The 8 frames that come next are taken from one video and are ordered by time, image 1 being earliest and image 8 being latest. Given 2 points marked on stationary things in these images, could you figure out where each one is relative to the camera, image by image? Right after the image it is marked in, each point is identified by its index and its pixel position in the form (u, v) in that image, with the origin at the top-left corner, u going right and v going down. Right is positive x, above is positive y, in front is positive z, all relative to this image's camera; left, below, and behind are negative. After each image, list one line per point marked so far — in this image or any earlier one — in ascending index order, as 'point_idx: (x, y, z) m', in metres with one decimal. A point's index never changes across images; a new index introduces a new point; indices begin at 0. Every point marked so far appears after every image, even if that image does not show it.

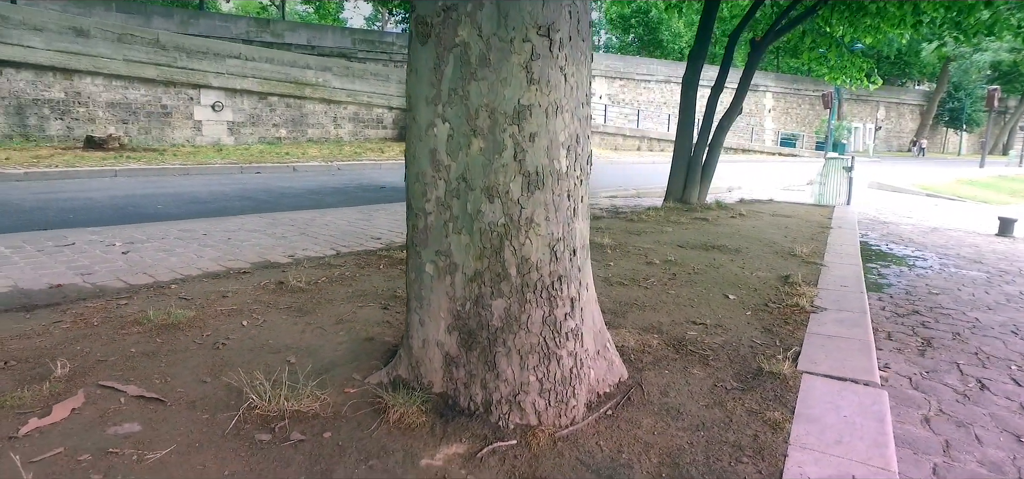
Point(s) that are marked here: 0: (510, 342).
0: (0.0, -0.4, +2.5) m
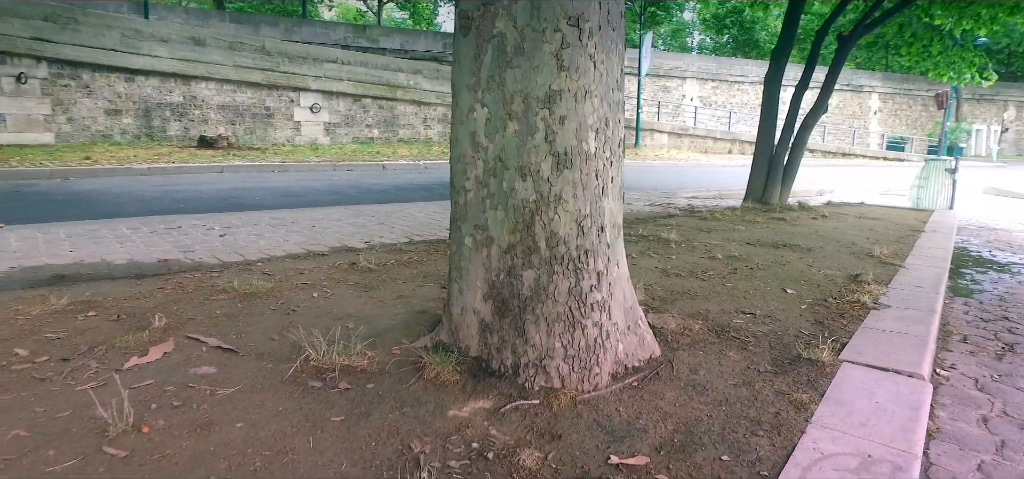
0: (+0.1, -0.3, +2.7) m
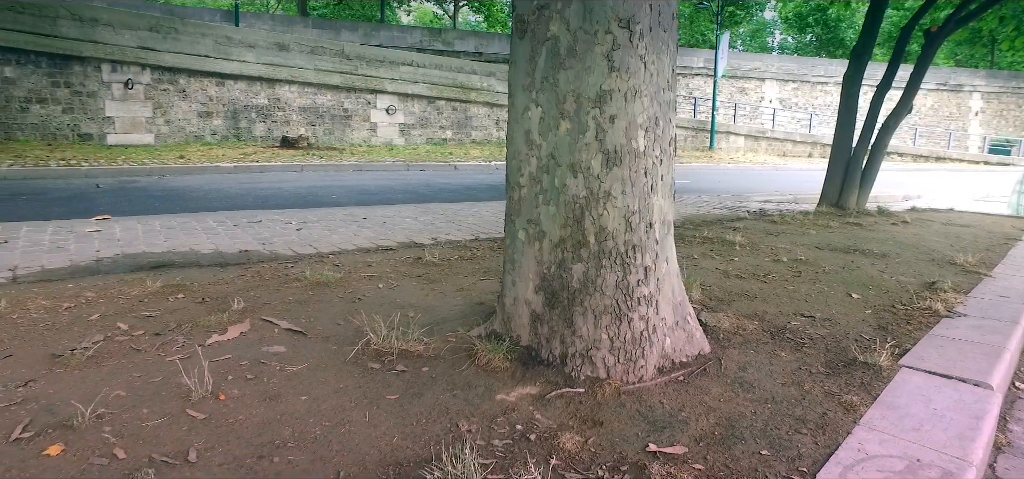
0: (+0.3, -0.3, +2.8) m
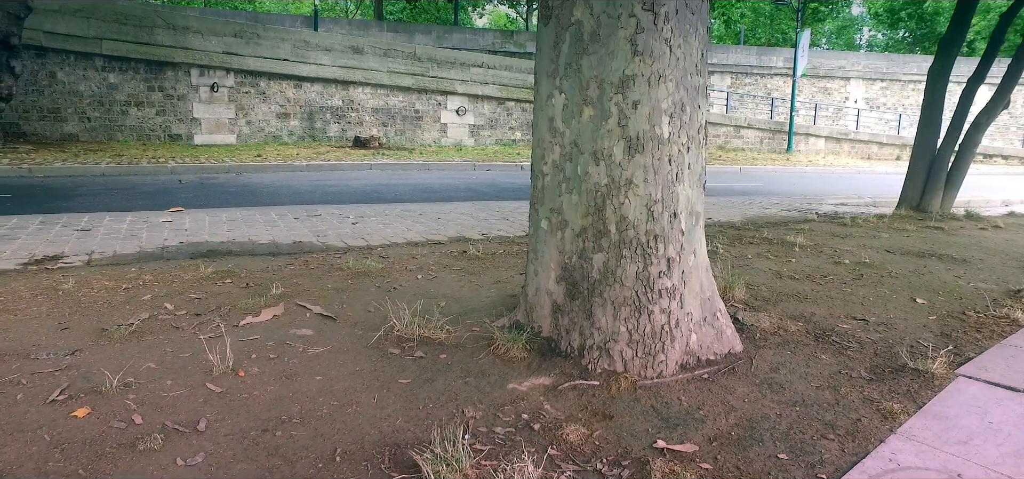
0: (+0.4, -0.2, +2.7) m
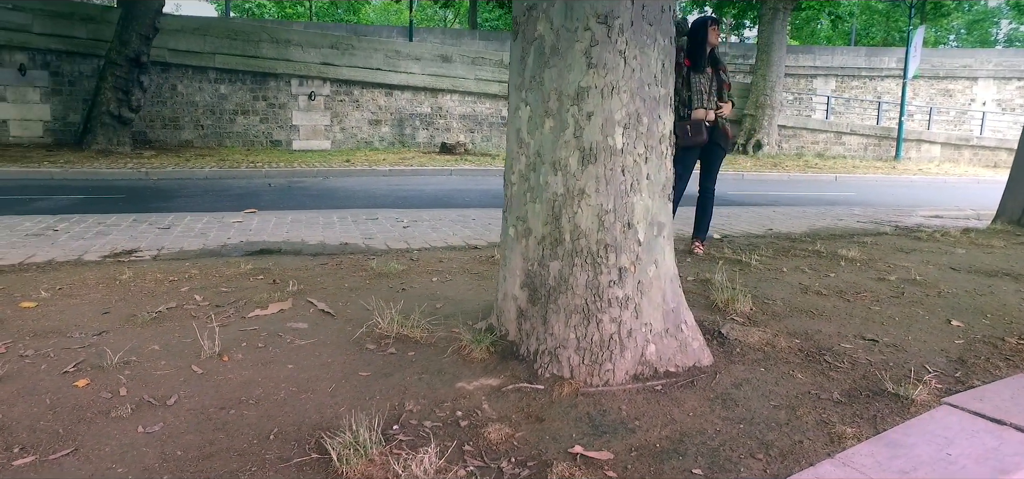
0: (+0.2, -0.3, +2.8) m
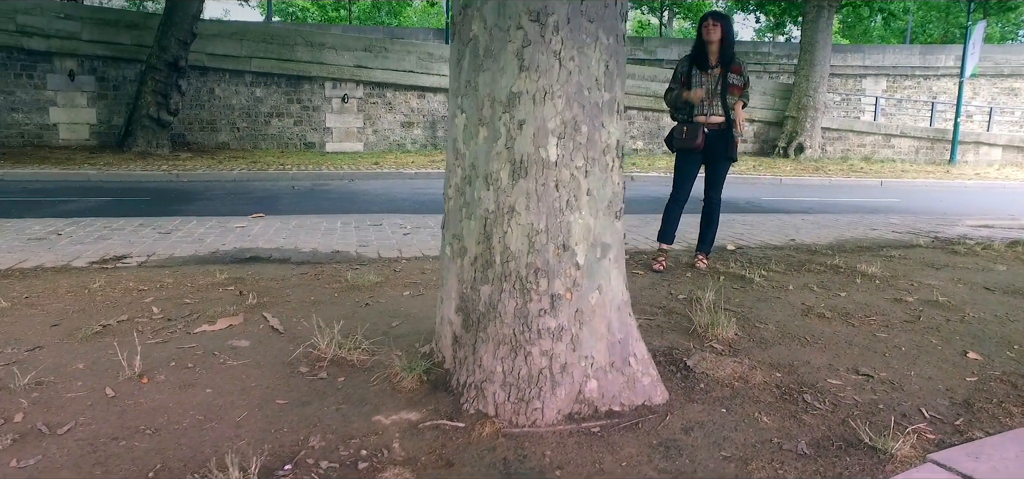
0: (-0.1, -0.4, +2.5) m
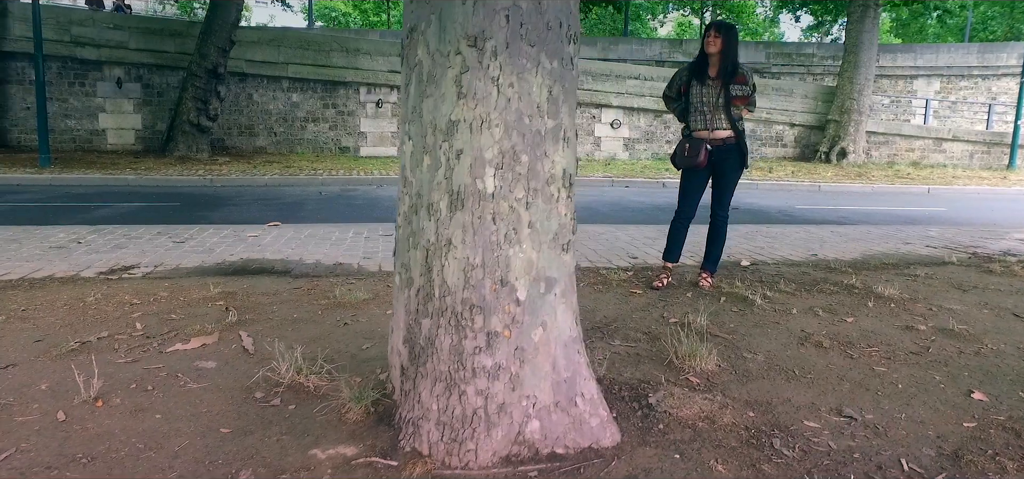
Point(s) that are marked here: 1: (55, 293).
0: (-0.3, -0.5, +2.4) m
1: (-3.4, -0.4, +4.7) m
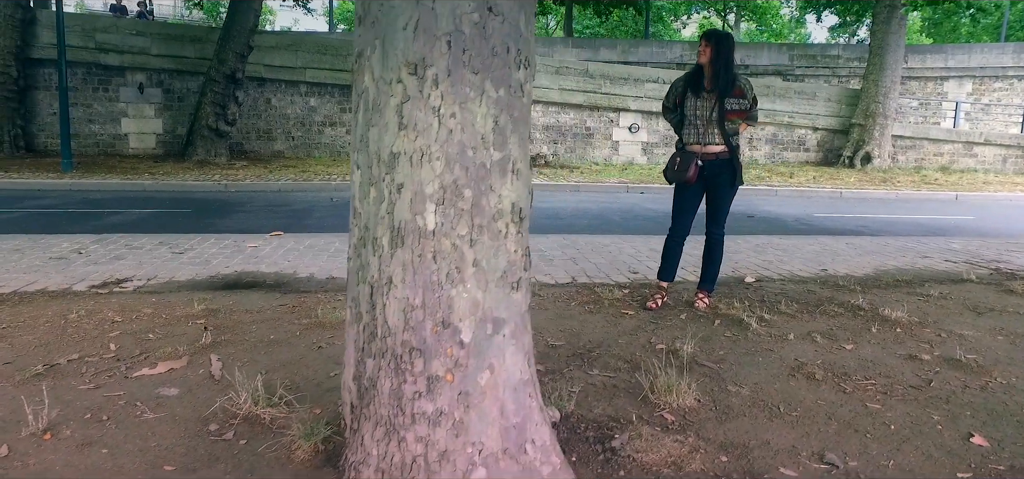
0: (-0.5, -0.6, +2.3) m
1: (-3.5, -0.5, +4.7) m
